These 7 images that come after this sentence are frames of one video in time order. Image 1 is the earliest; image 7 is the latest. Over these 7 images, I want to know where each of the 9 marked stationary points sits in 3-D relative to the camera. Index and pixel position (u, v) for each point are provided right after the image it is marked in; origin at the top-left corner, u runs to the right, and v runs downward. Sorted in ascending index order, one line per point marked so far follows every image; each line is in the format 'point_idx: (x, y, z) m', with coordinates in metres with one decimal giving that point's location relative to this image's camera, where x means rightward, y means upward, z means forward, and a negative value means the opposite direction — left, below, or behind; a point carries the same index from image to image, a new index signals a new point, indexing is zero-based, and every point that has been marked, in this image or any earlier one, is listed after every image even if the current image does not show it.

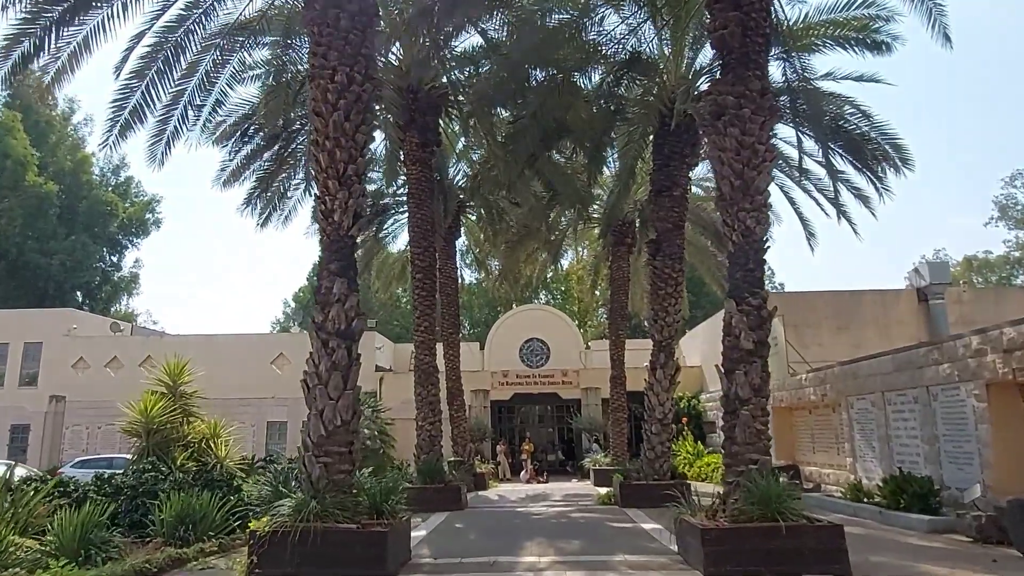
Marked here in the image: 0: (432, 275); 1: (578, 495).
0: (-1.7, +0.3, +17.9) m
1: (+1.5, -4.8, +19.6) m
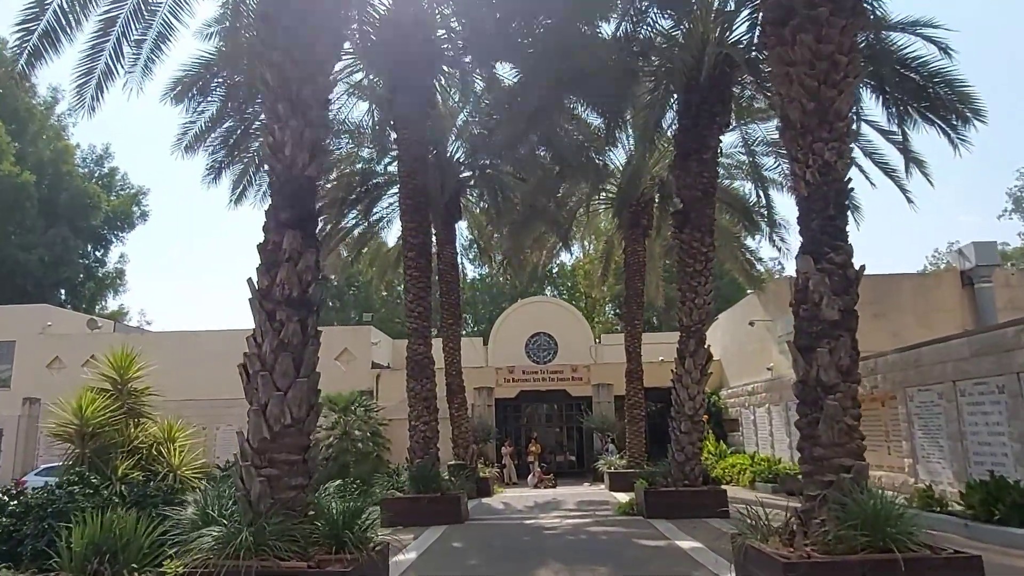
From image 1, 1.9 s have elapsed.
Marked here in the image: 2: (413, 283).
0: (-1.6, +0.6, +15.7) m
1: (+1.7, -4.4, +17.4) m
2: (-1.8, +0.1, +15.6) m
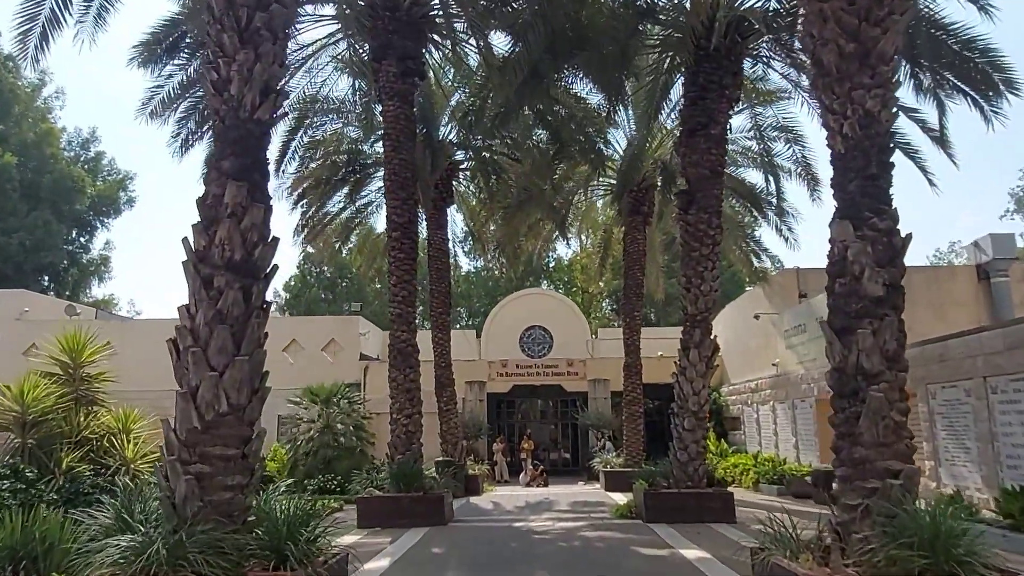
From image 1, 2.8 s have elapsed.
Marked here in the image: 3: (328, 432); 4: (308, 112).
0: (-1.7, +0.9, +14.7) m
1: (+1.5, -4.1, +16.3) m
2: (-2.0, +0.4, +14.5) m
3: (-4.2, -3.3, +19.4) m
4: (-4.3, +3.6, +17.7) m
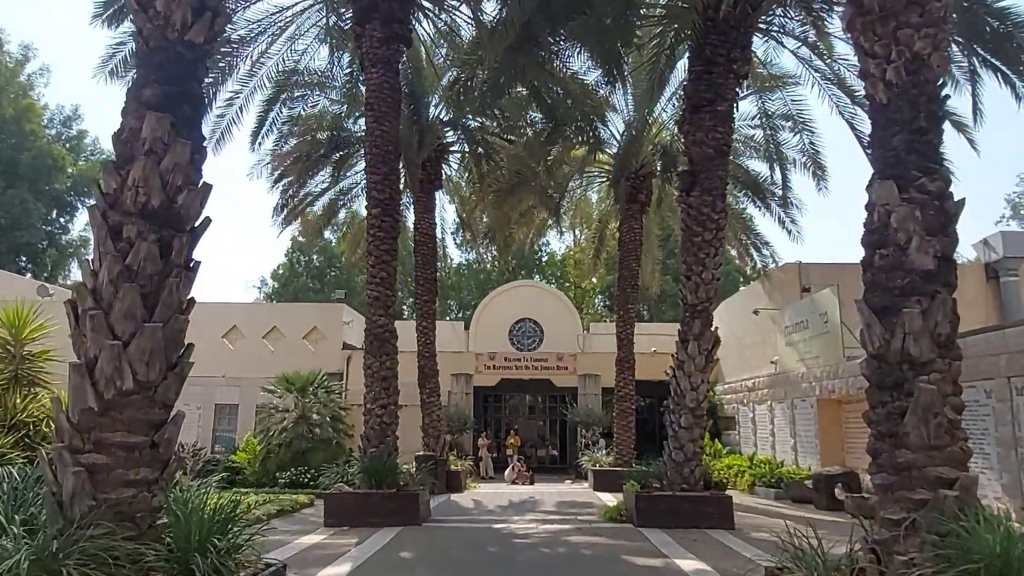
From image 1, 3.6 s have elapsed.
0: (-1.9, +1.2, +13.6) m
1: (+1.2, -3.9, +15.4) m
2: (-2.2, +0.7, +13.5) m
3: (-4.5, -2.9, +18.4) m
4: (-4.4, +4.0, +16.7) m
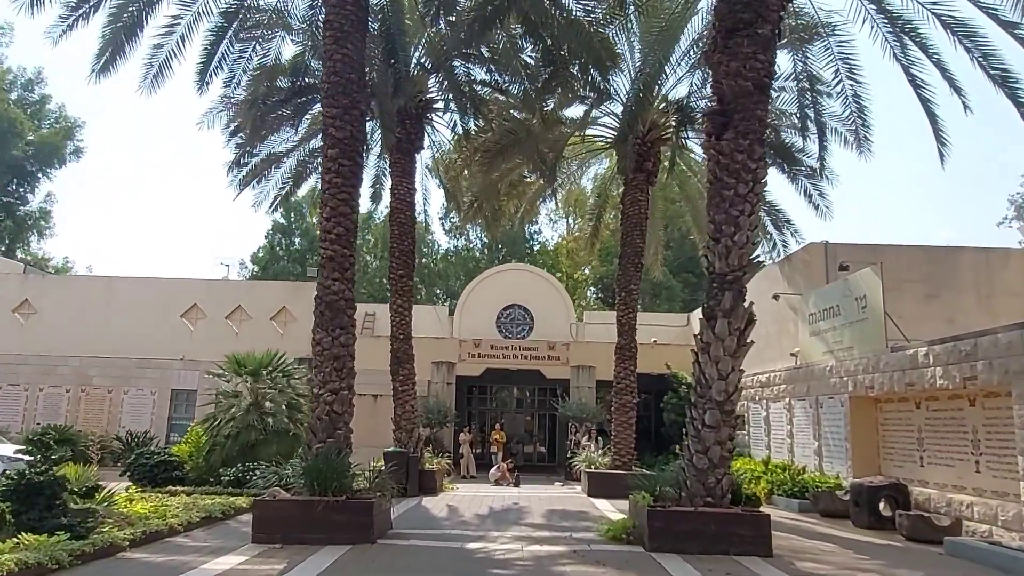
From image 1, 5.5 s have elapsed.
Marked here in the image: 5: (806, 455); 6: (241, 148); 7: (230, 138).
0: (-2.1, +1.7, +11.2) m
1: (+0.9, -3.4, +12.9) m
2: (-2.3, +1.2, +11.0) m
3: (-4.8, -2.3, +15.9) m
4: (-4.6, +4.6, +14.1) m
5: (+5.8, -3.3, +16.8) m
6: (-5.6, +2.9, +17.6) m
7: (-5.8, +3.1, +17.5) m
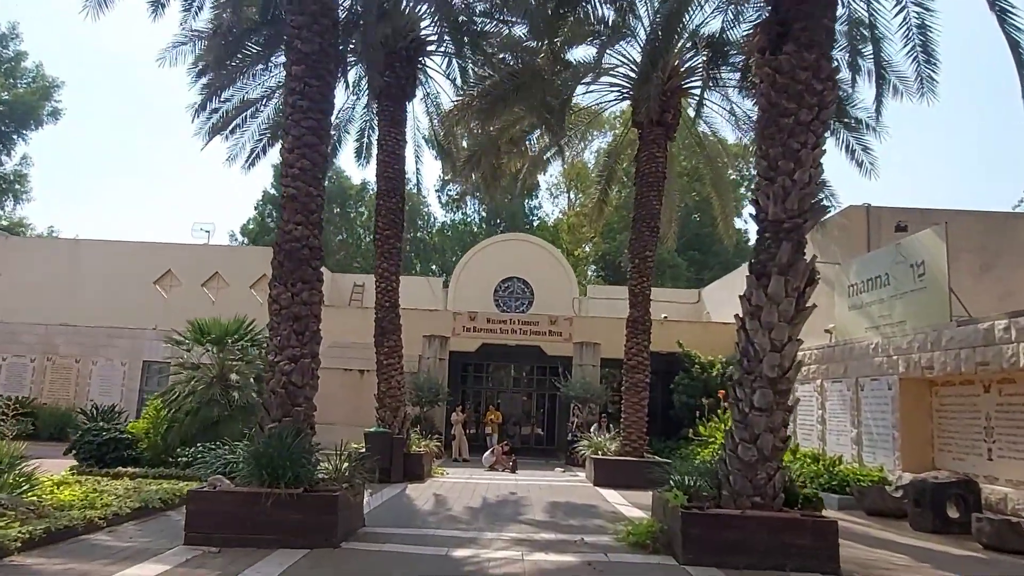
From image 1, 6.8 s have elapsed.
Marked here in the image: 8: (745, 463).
0: (-2.0, +2.3, +9.2) m
1: (+0.8, -2.9, +11.1) m
2: (-2.3, +1.8, +9.0) m
3: (-4.8, -1.6, +14.0) m
4: (-4.5, +5.3, +12.1) m
5: (+5.8, -2.7, +14.9) m
6: (-5.6, +3.7, +15.6) m
7: (-5.8, +3.9, +15.5) m
8: (+2.1, -1.6, +7.7) m
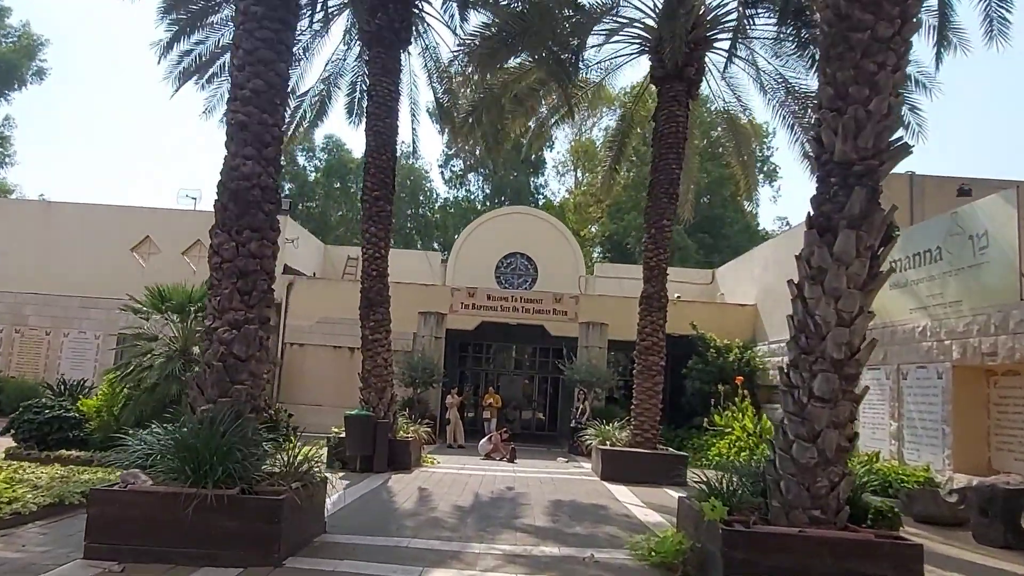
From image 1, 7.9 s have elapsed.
0: (-2.0, +2.7, +7.5) m
1: (+0.8, -2.5, +9.5) m
2: (-2.2, +2.2, +7.3) m
3: (-4.9, -1.0, +12.4) m
4: (-4.3, +5.8, +10.3) m
5: (+5.8, -2.4, +13.3) m
6: (-5.5, +4.3, +13.9) m
7: (-5.7, +4.5, +13.8) m
8: (+2.1, -1.3, +6.0) m
